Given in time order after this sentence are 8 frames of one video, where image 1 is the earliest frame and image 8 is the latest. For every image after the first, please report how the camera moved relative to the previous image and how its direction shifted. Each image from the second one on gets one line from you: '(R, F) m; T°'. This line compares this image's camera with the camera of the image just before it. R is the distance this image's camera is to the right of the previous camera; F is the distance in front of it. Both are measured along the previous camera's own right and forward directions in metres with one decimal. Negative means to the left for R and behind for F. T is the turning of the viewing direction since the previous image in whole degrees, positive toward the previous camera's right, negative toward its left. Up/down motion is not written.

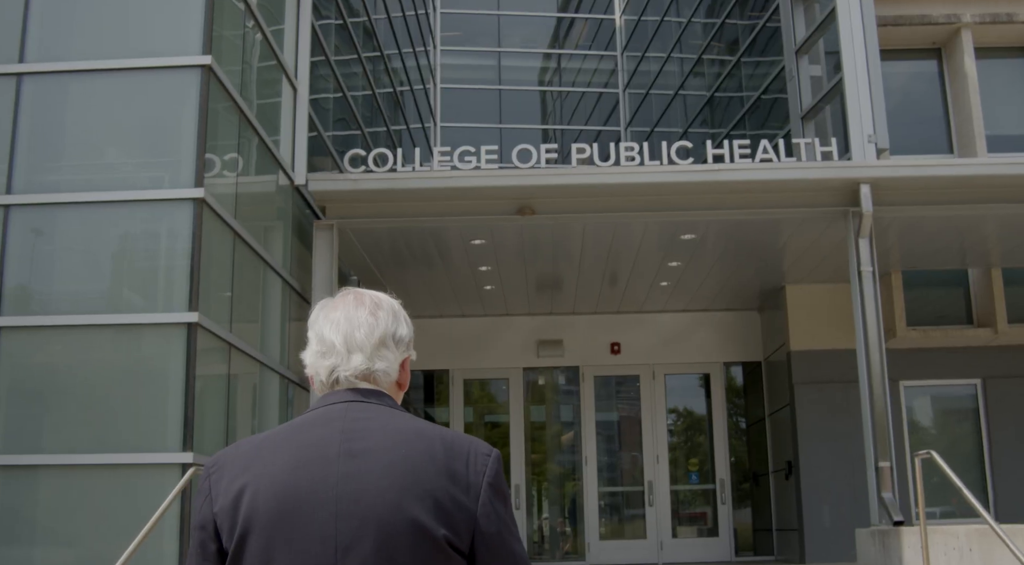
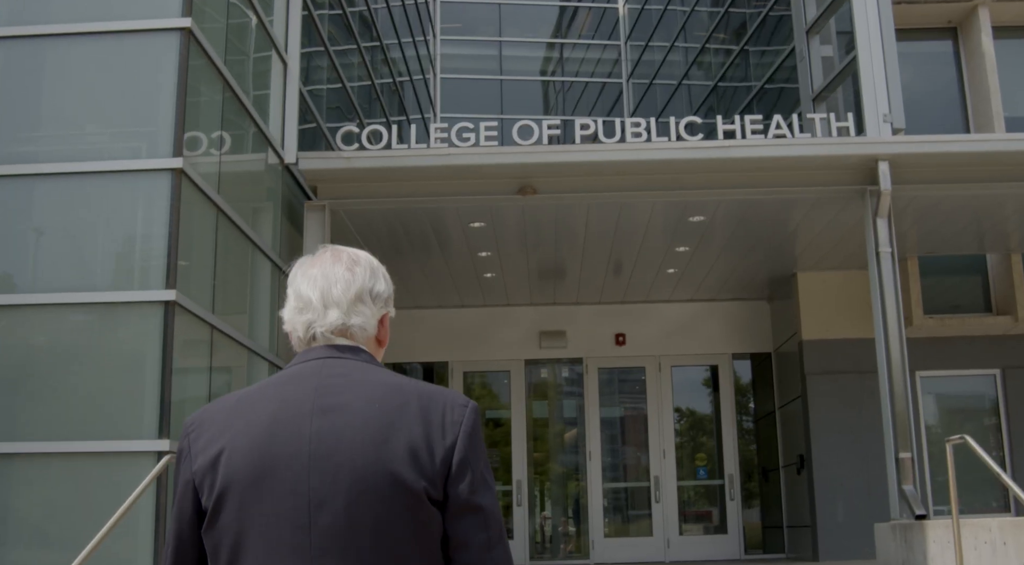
(0.0, +0.3) m; 0°
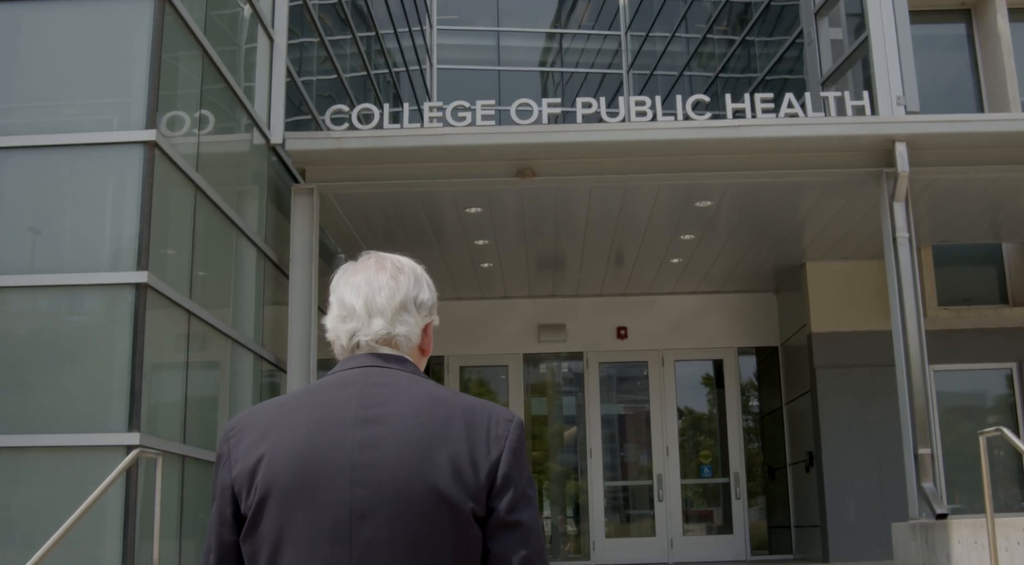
(0.0, +0.3) m; 0°
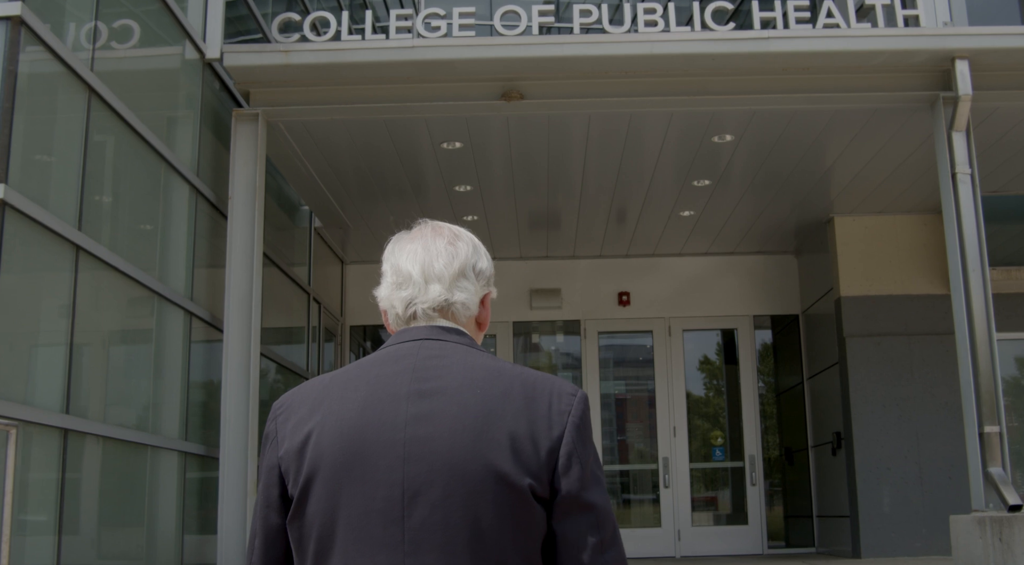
(+0.1, +1.0) m; 0°
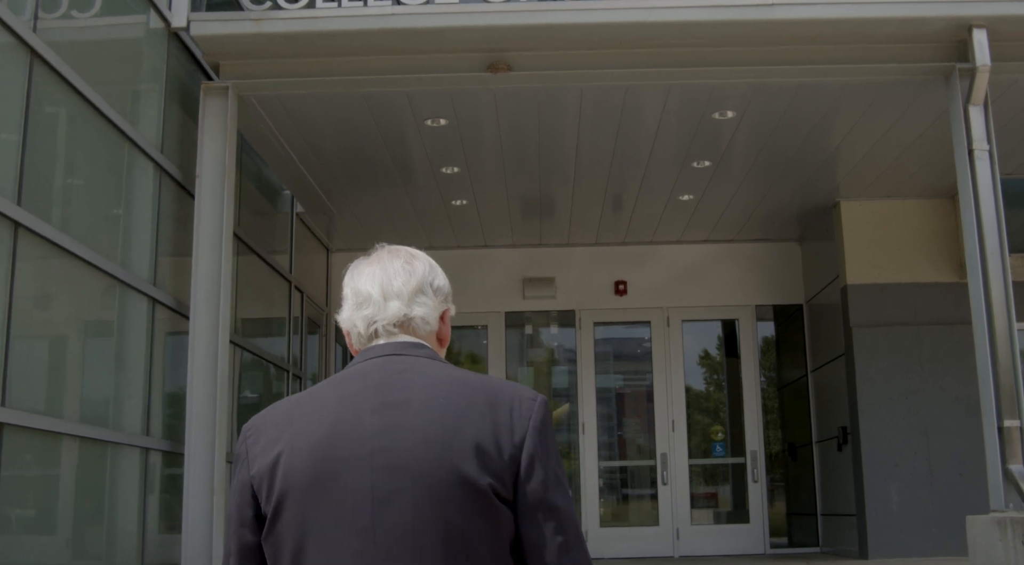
(+0.1, +0.3) m; 0°
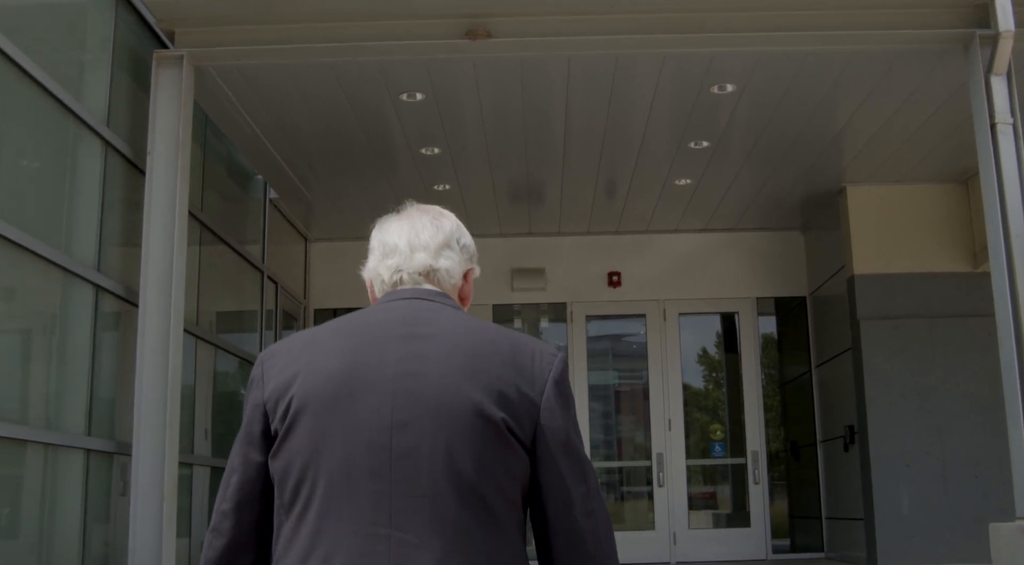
(+0.1, +0.4) m; 0°
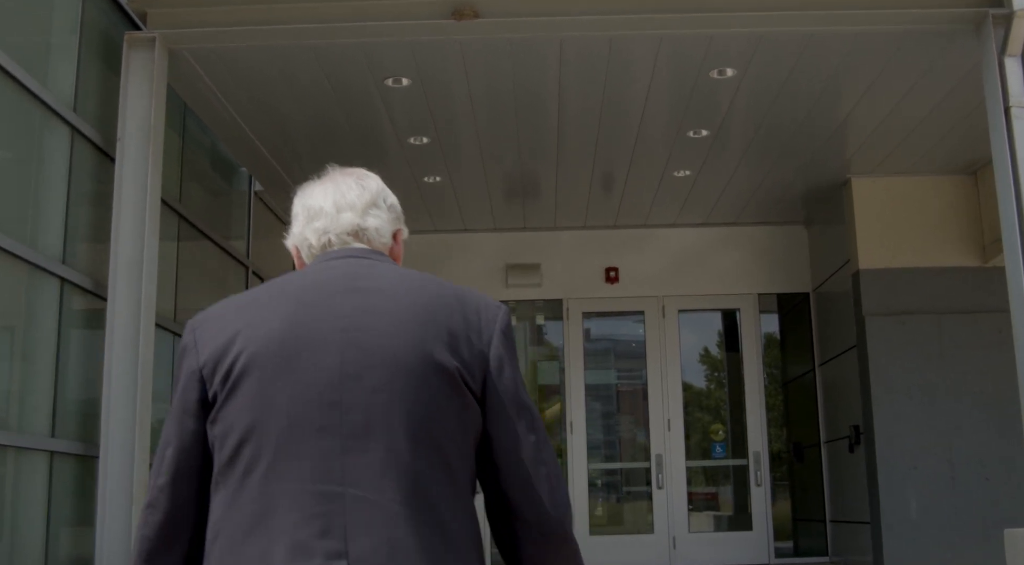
(+0.1, +0.2) m; 0°
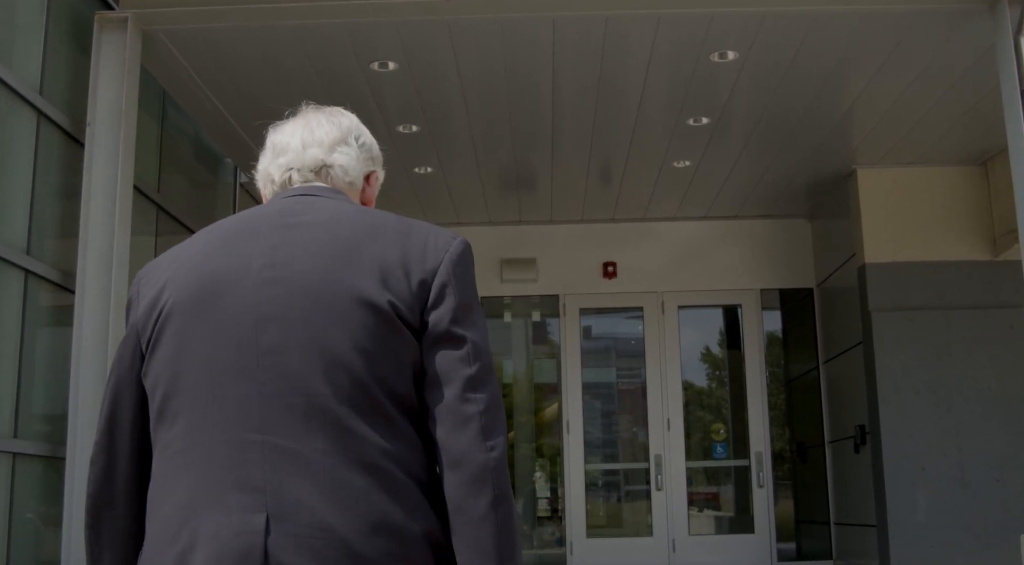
(0.0, +0.2) m; 0°
